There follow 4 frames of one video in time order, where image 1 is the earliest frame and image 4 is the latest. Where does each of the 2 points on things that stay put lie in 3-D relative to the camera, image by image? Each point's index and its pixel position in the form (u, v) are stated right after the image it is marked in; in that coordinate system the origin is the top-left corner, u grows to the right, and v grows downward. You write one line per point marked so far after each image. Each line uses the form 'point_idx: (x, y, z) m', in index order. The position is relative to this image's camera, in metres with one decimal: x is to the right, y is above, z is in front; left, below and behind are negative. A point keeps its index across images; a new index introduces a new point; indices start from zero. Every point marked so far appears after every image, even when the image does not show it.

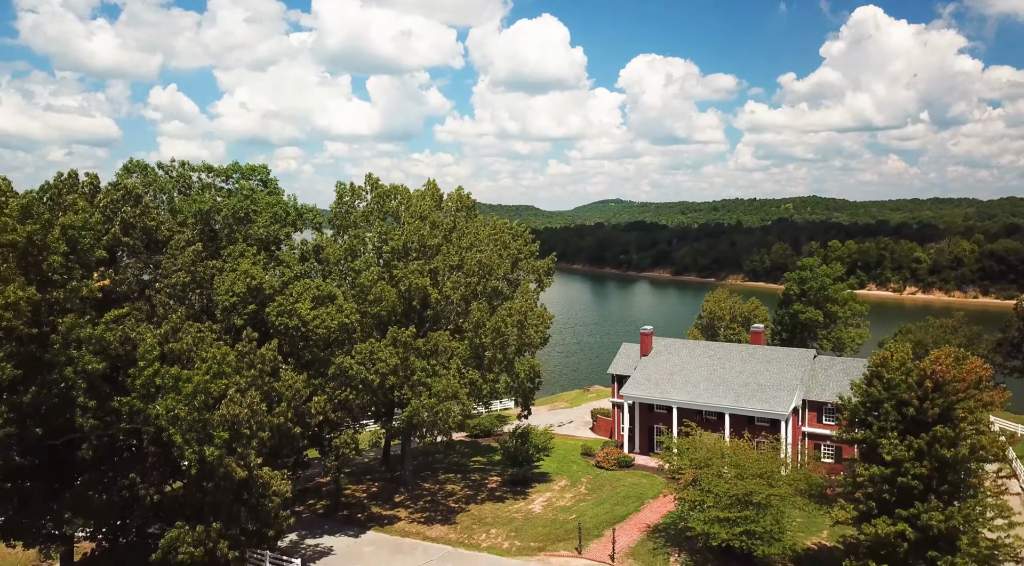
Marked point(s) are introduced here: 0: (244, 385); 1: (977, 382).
0: (-6.9, -2.6, +17.9) m
1: (+12.0, -2.6, +18.2) m
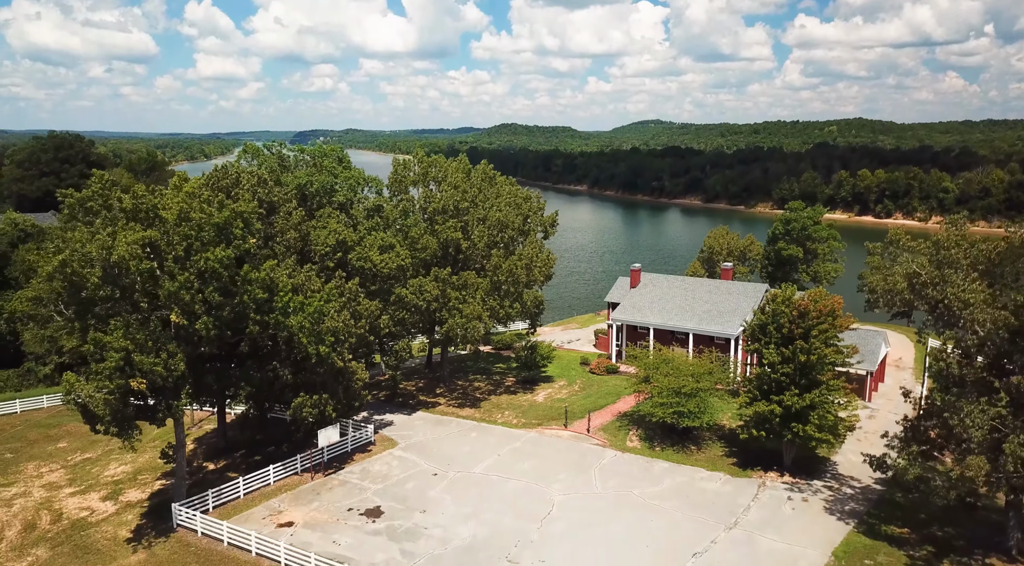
0: (-6.8, -1.0, +27.0) m
1: (+12.1, -1.2, +26.4) m
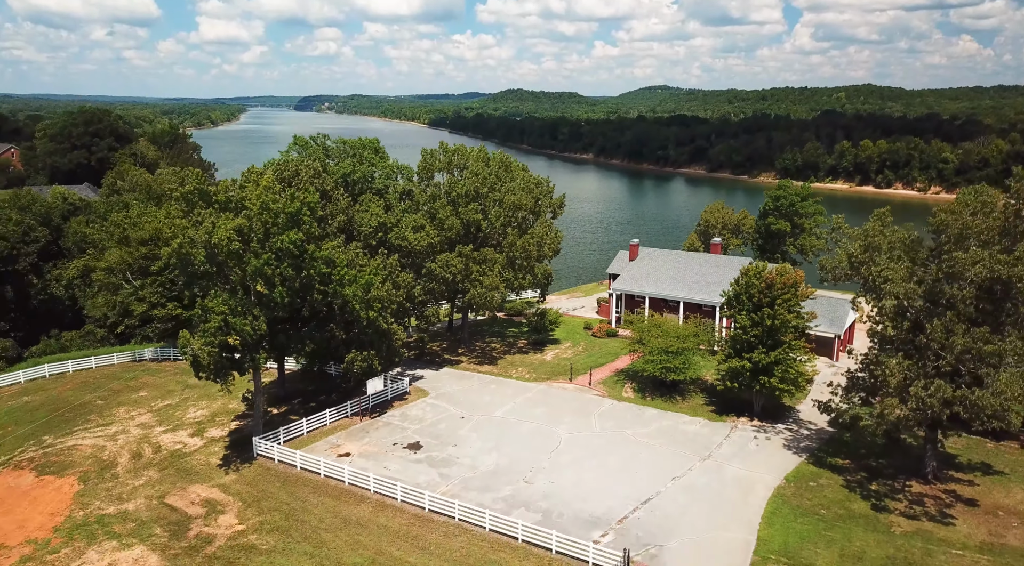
0: (-6.1, +0.2, +32.3) m
1: (+12.8, -0.1, +31.5) m
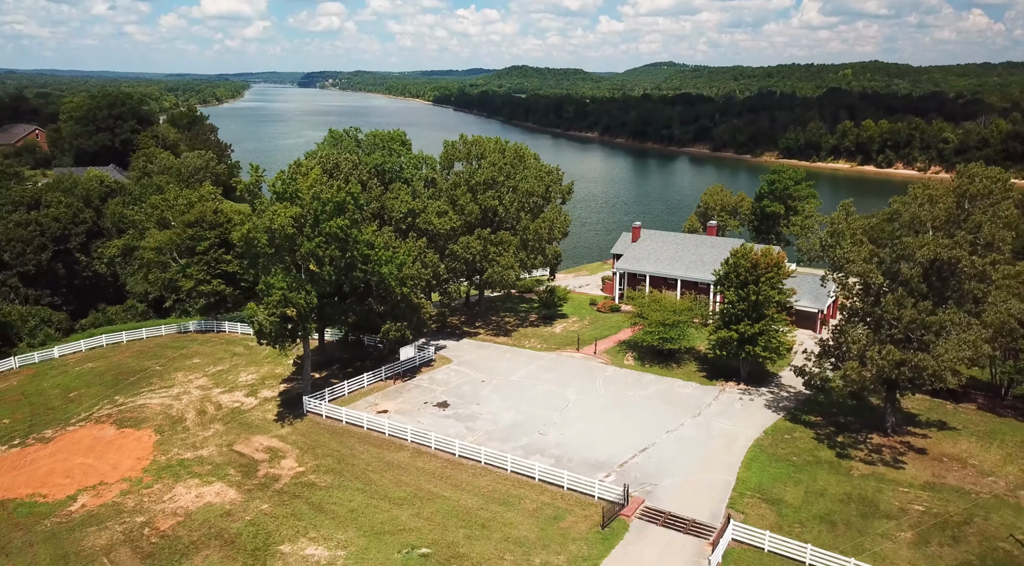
0: (-5.3, +1.2, +36.4) m
1: (+13.6, +0.9, +35.6) m
